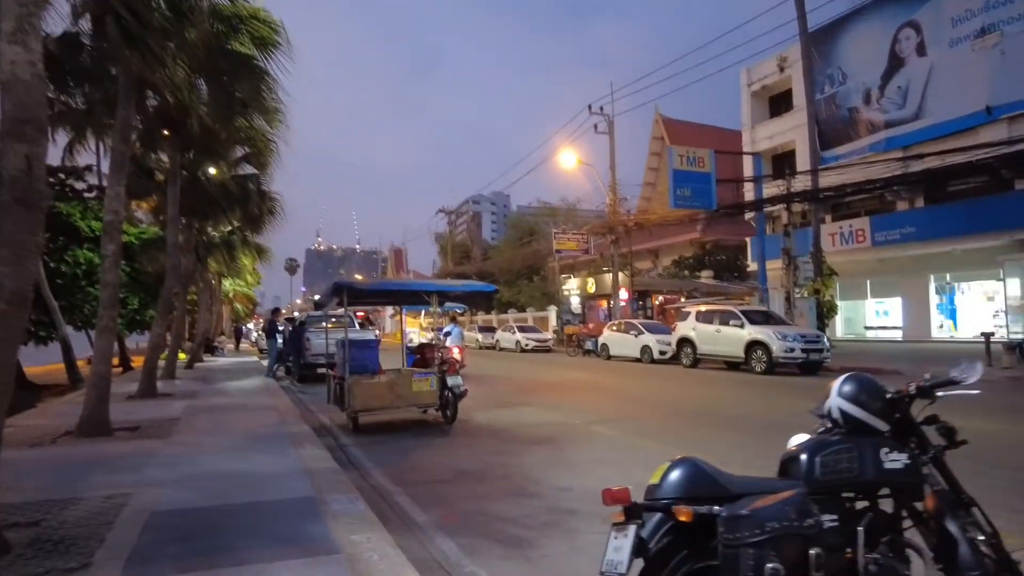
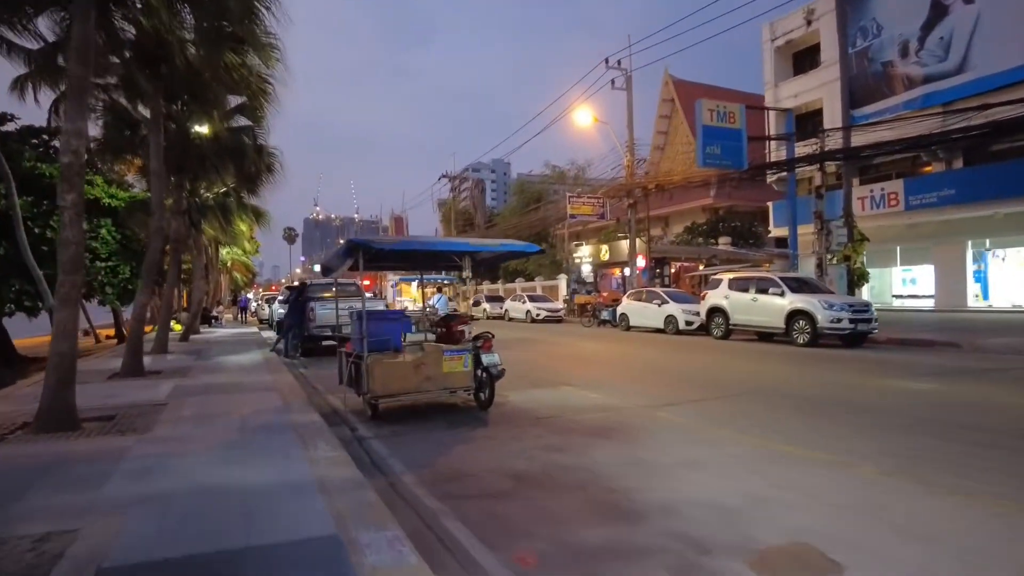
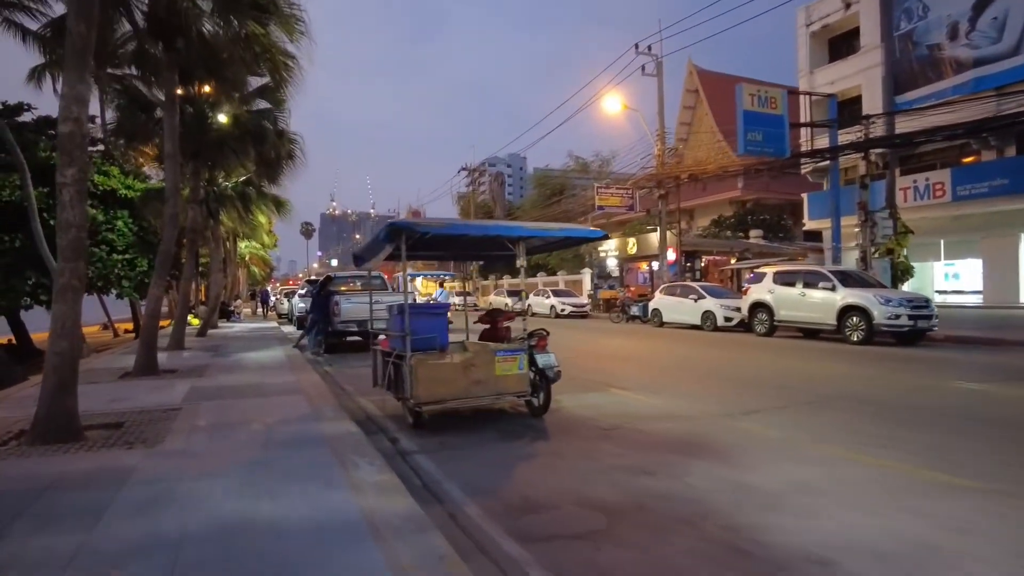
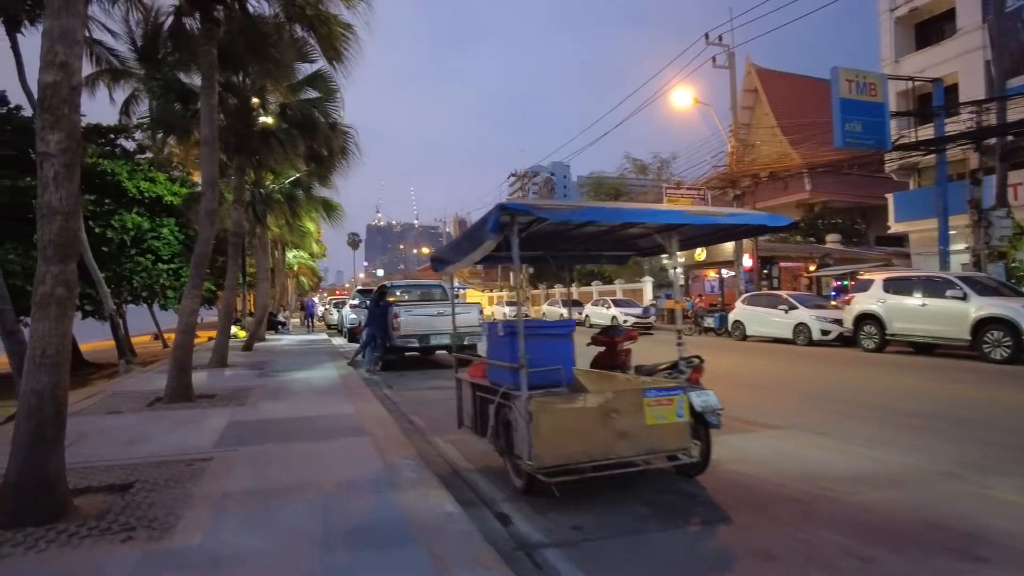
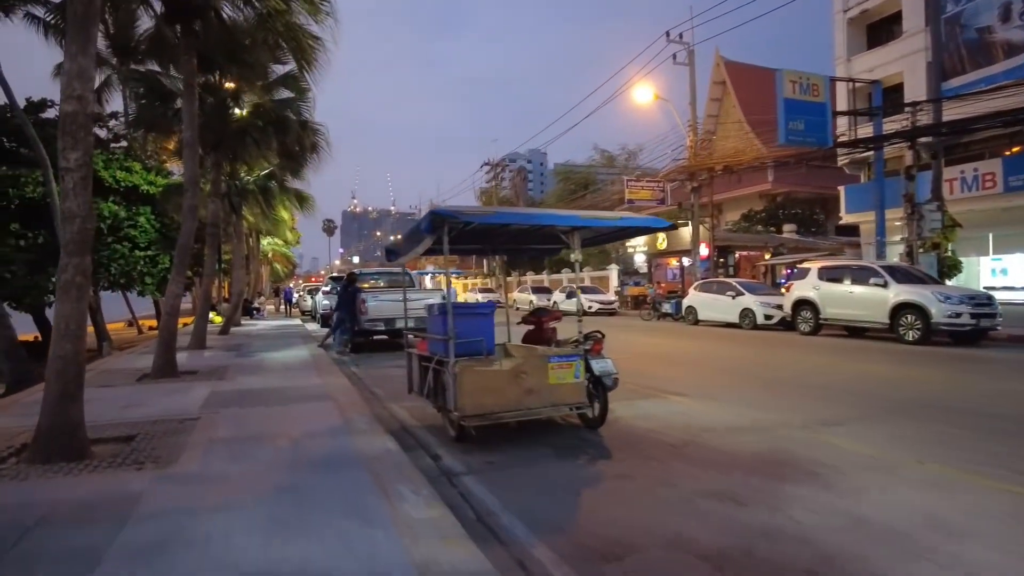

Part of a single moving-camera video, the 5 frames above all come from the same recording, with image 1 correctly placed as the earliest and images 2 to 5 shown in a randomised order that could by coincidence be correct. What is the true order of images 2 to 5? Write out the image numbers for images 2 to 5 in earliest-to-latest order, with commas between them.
2, 3, 5, 4
